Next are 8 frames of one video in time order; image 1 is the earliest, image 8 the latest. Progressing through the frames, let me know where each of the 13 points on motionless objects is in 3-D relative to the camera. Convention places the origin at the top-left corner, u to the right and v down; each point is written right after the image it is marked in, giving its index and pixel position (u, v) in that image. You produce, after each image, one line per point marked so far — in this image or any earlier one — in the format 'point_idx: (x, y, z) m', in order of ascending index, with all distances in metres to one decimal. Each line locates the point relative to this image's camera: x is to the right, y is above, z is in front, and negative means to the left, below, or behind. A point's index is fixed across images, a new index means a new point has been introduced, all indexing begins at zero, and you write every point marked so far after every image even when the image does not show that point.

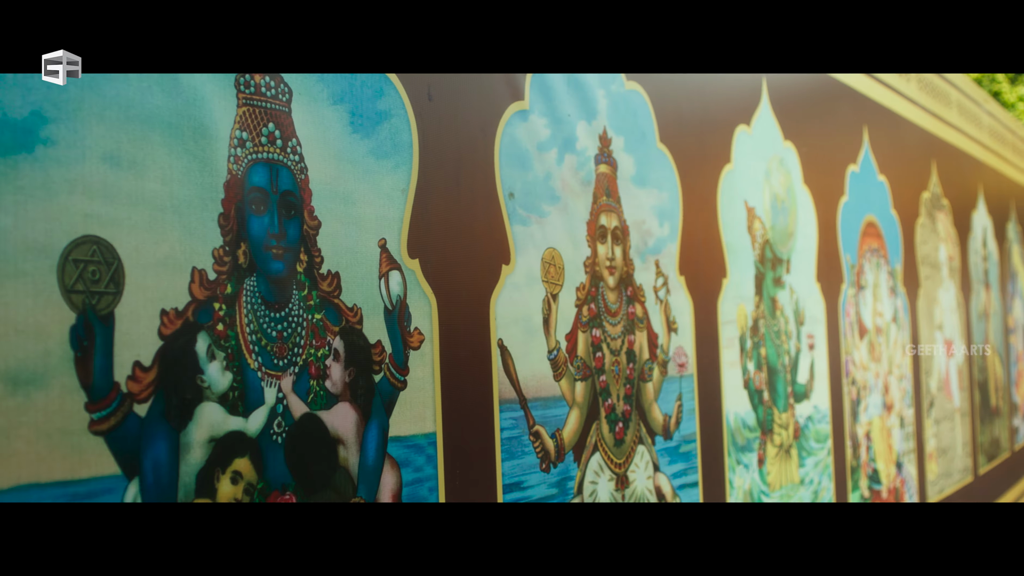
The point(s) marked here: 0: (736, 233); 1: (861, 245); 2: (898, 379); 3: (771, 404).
0: (+0.5, +0.1, +3.2) m
1: (+1.1, +0.1, +4.2) m
2: (+1.3, -0.3, +4.5) m
3: (+0.6, -0.3, +3.3) m
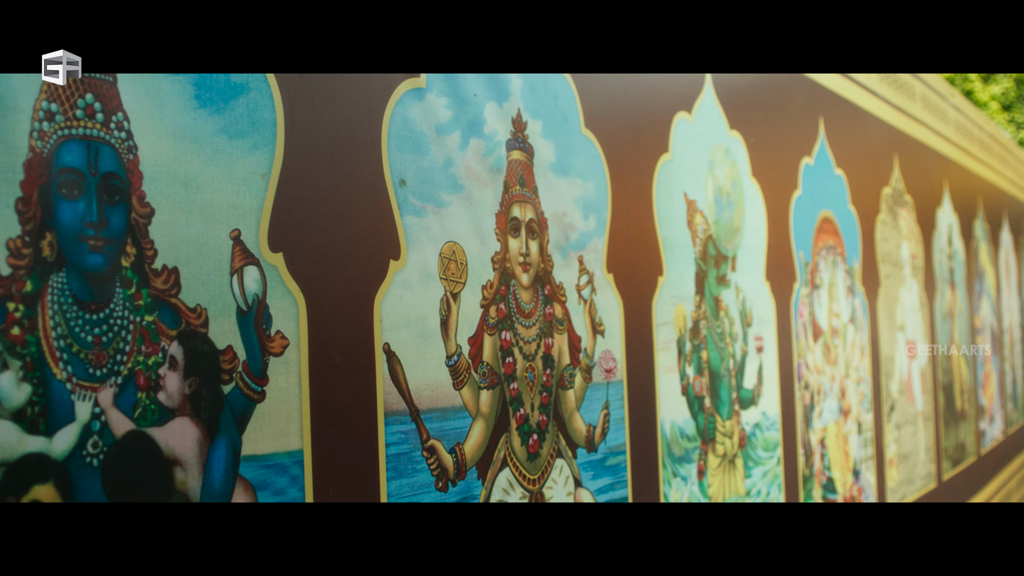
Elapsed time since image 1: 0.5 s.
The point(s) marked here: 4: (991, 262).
0: (+0.4, +0.1, +2.9) m
1: (+0.9, +0.1, +4.0) m
2: (+1.1, -0.3, +4.3) m
3: (+0.5, -0.3, +3.1) m
4: (+2.5, +0.1, +7.1) m
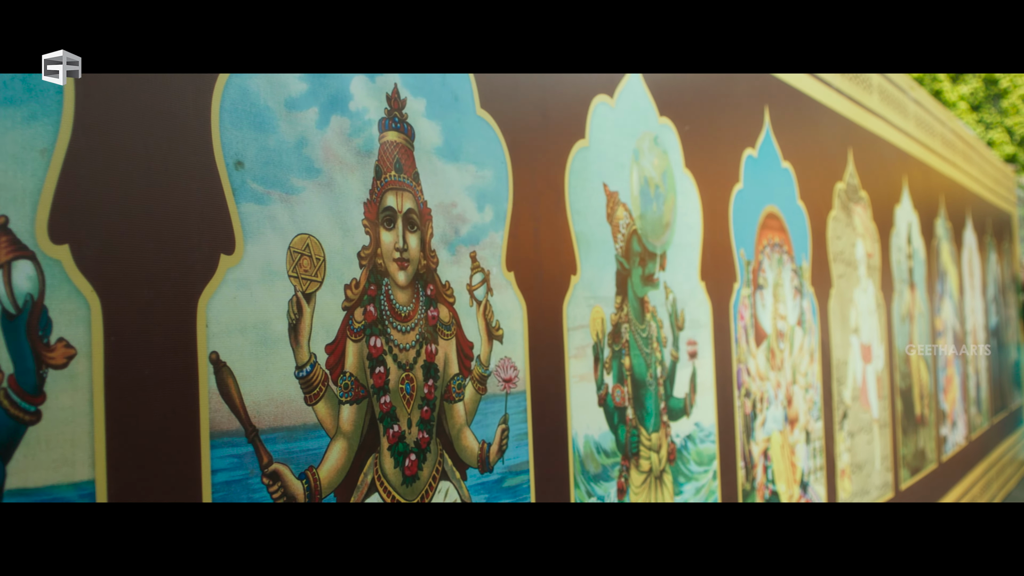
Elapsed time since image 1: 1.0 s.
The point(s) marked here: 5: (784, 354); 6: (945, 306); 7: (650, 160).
0: (+0.2, +0.1, +2.7) m
1: (+0.7, +0.1, +3.7) m
2: (+0.9, -0.3, +4.0) m
3: (+0.3, -0.3, +2.8) m
4: (+2.2, +0.1, +6.9) m
5: (+0.8, -0.2, +3.9) m
6: (+2.1, -0.1, +6.6) m
7: (+0.3, +0.3, +3.0) m
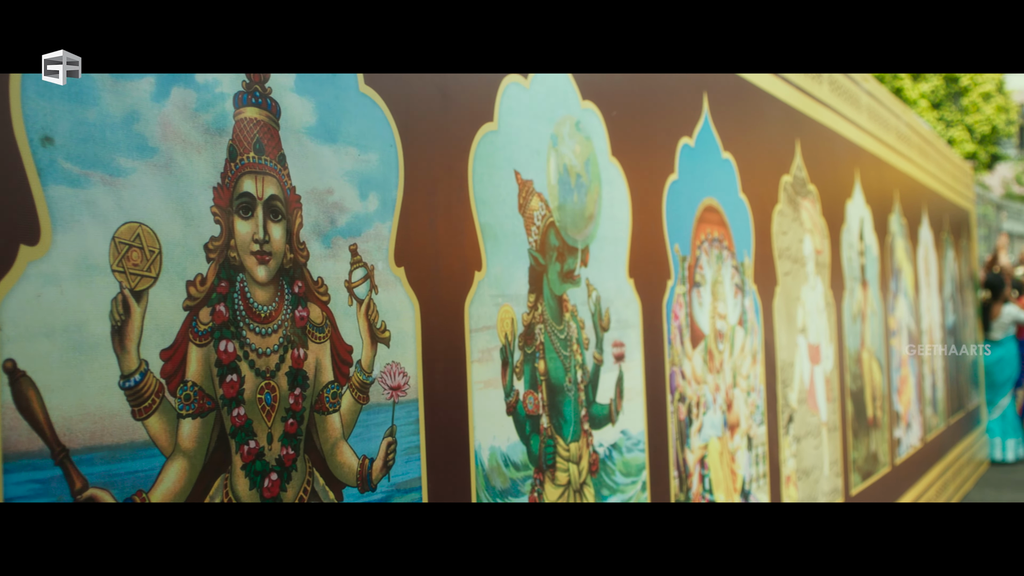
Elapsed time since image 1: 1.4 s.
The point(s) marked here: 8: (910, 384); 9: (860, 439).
0: (0.0, +0.1, +2.4) m
1: (+0.5, +0.1, +3.5) m
2: (+0.6, -0.3, +3.8) m
3: (+0.1, -0.3, +2.6) m
4: (+1.9, +0.1, +6.7) m
5: (+0.6, -0.2, +3.7) m
6: (+1.8, -0.1, +6.4) m
7: (+0.1, +0.3, +2.8) m
8: (+1.9, -0.5, +6.6) m
9: (+1.4, -0.6, +5.3) m
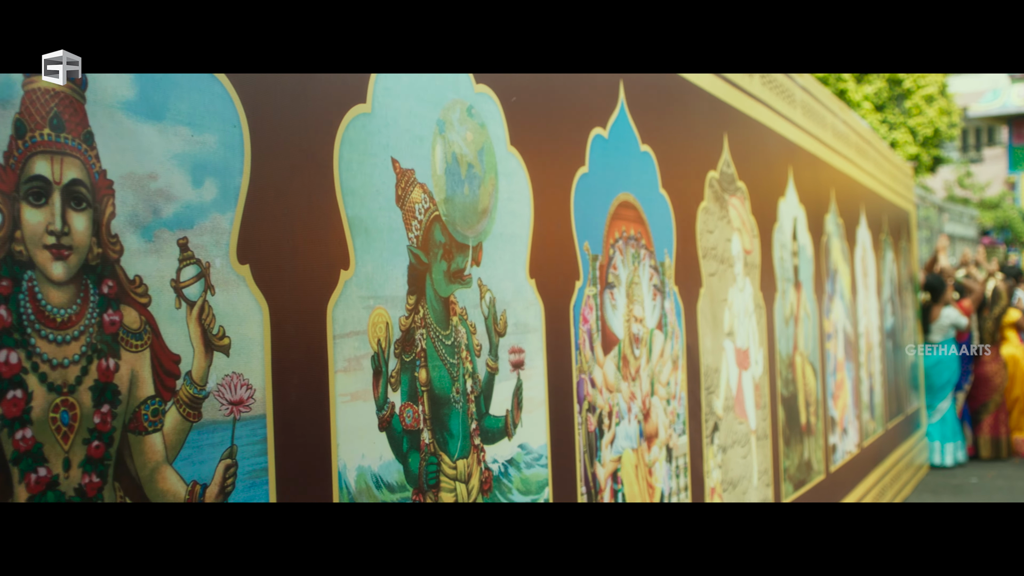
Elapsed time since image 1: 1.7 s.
0: (-0.2, +0.1, +2.2) m
1: (+0.2, +0.1, +3.3) m
2: (+0.4, -0.3, +3.6) m
3: (-0.1, -0.3, +2.3) m
4: (+1.6, +0.1, +6.5) m
5: (+0.3, -0.2, +3.4) m
6: (+1.5, -0.1, +6.2) m
7: (-0.1, +0.3, +2.5) m
8: (+1.6, -0.5, +6.4) m
9: (+1.1, -0.6, +5.1) m
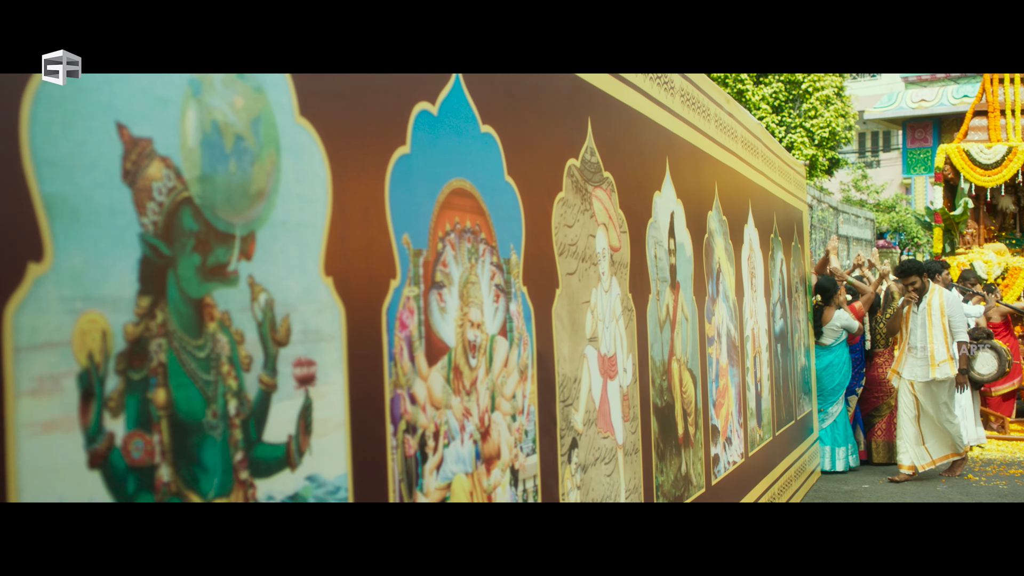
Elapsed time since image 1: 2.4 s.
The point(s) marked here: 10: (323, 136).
0: (-0.5, +0.1, +1.7) m
1: (-0.2, +0.1, +2.9) m
2: (0.0, -0.3, +3.2) m
3: (-0.4, -0.3, +1.9) m
4: (+1.0, +0.1, +6.2) m
5: (-0.1, -0.2, +3.0) m
6: (+0.9, -0.1, +5.8) m
7: (-0.4, +0.3, +2.1) m
8: (+1.0, -0.5, +6.0) m
9: (+0.5, -0.6, +4.7) m
10: (-0.3, +0.3, +2.4) m
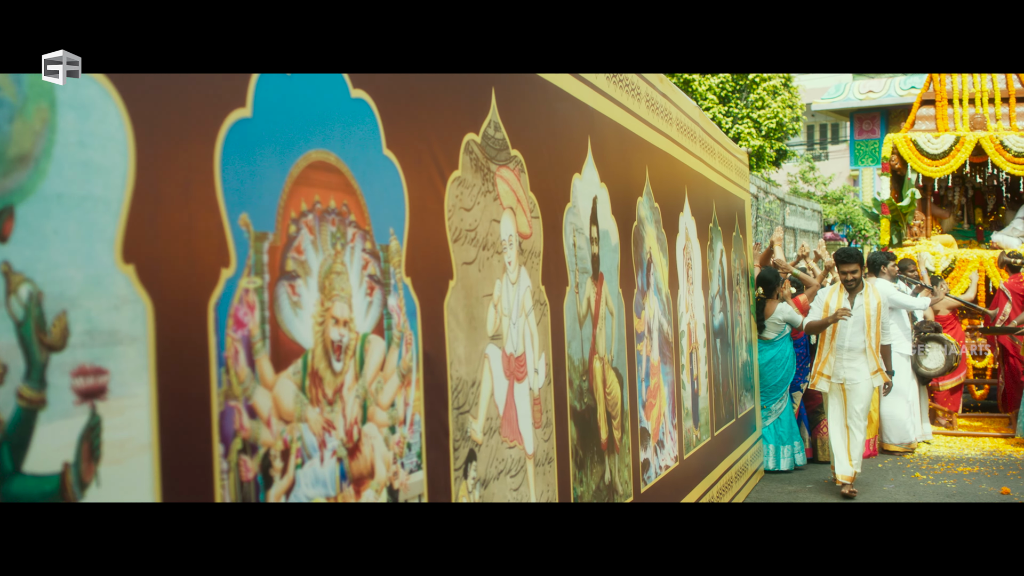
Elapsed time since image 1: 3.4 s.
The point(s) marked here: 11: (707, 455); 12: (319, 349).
0: (-0.7, +0.1, +1.3) m
1: (-0.4, +0.1, +2.4) m
2: (-0.2, -0.3, +2.7) m
3: (-0.6, -0.3, +1.4) m
4: (+0.6, +0.2, +5.8) m
5: (-0.3, -0.2, +2.6) m
6: (+0.5, -0.1, +5.4) m
7: (-0.6, +0.3, +1.6) m
8: (+0.6, -0.4, +5.6) m
9: (+0.2, -0.6, +4.3) m
10: (-0.5, +0.3, +1.9) m
11: (+1.0, -0.8, +6.8) m
12: (-0.3, -0.1, +2.5) m
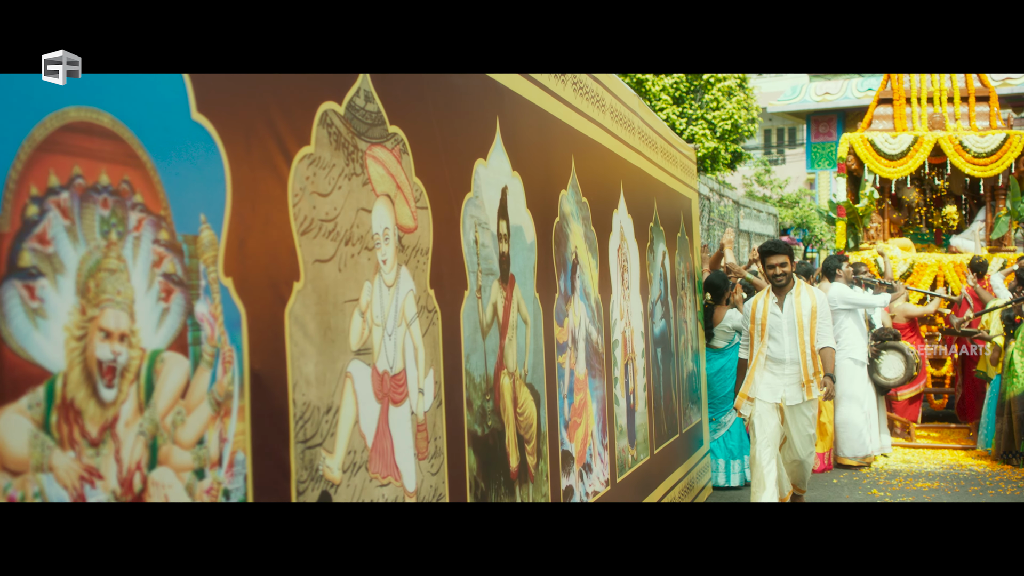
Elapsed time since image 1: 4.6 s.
0: (-0.9, +0.1, +0.6) m
1: (-0.6, +0.1, +1.8) m
2: (-0.5, -0.3, +2.1) m
3: (-0.9, -0.3, +0.8) m
4: (+0.3, +0.1, +5.2) m
5: (-0.6, -0.2, +1.9) m
6: (+0.2, -0.1, +4.8) m
7: (-0.8, +0.3, +1.0) m
8: (+0.3, -0.5, +5.0) m
9: (0.0, -0.6, +3.7) m
10: (-0.8, +0.3, +1.3) m
11: (+0.6, -0.8, +6.2) m
12: (-0.6, -0.1, +1.9) m
